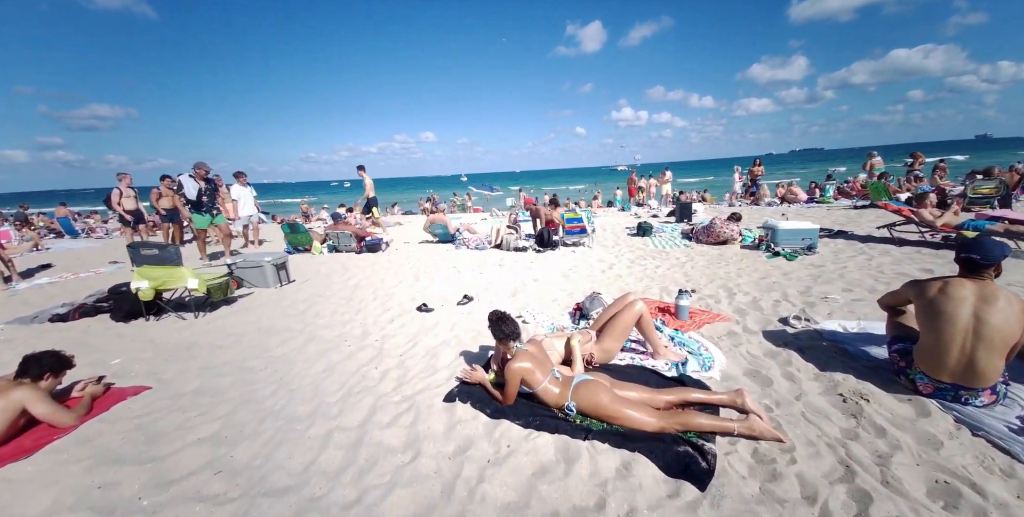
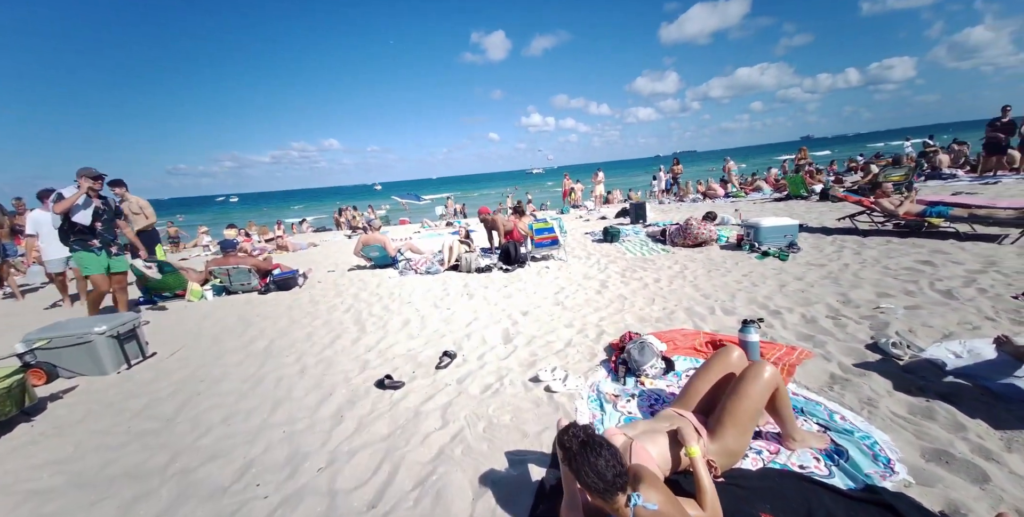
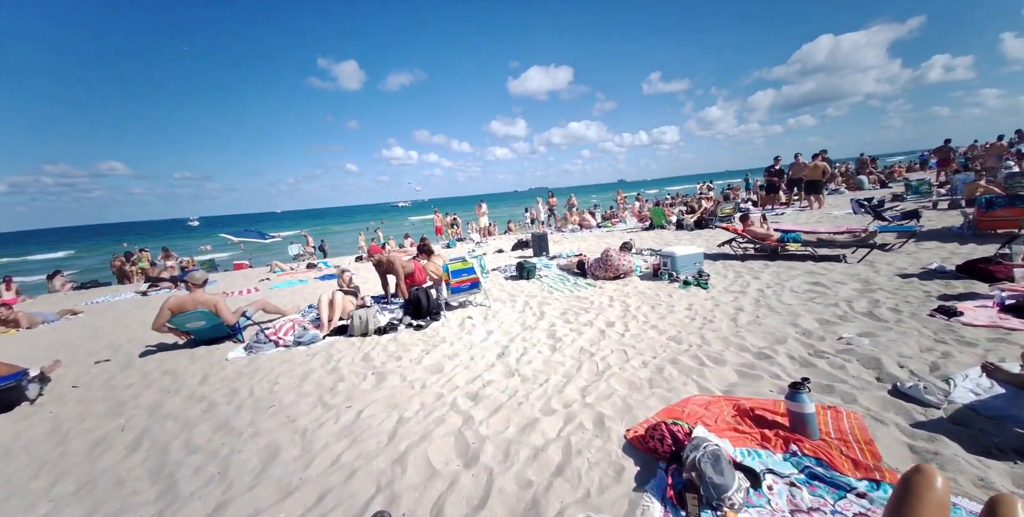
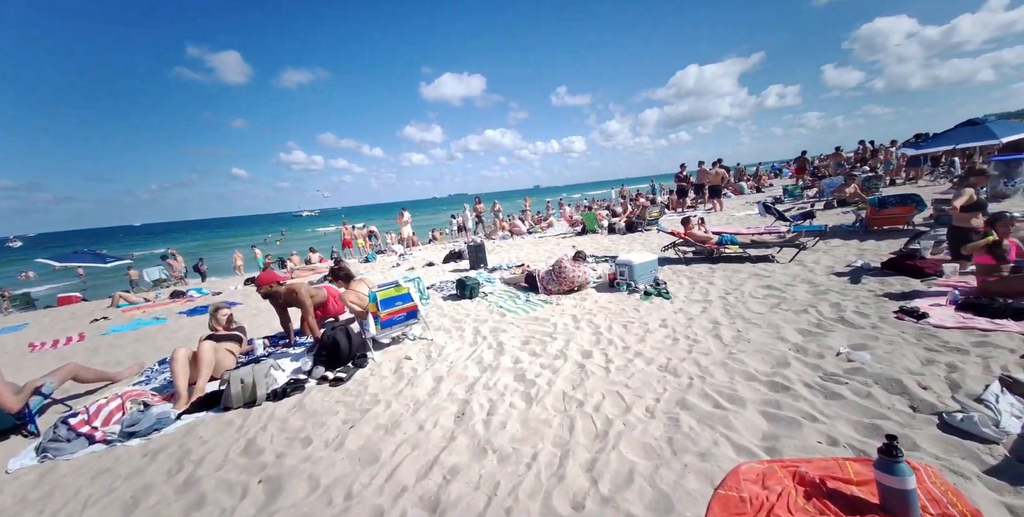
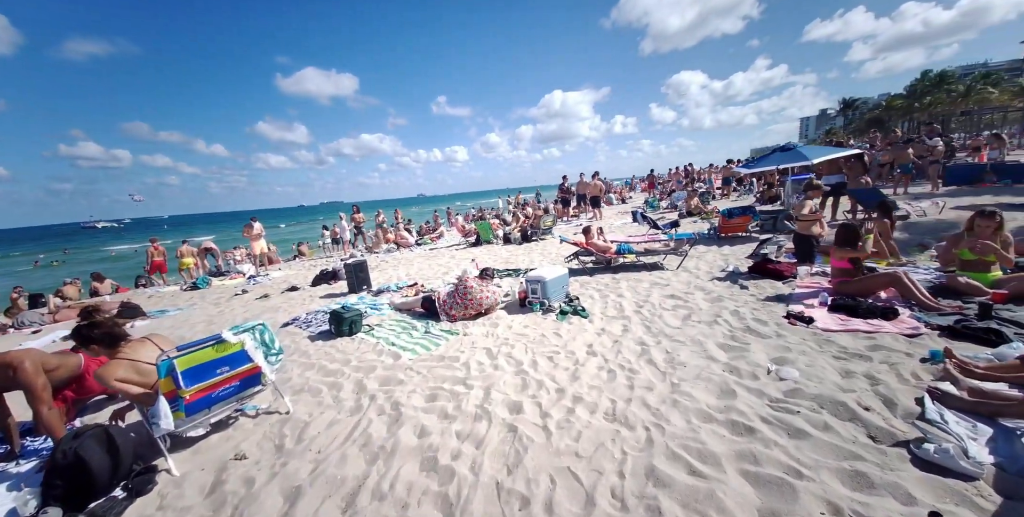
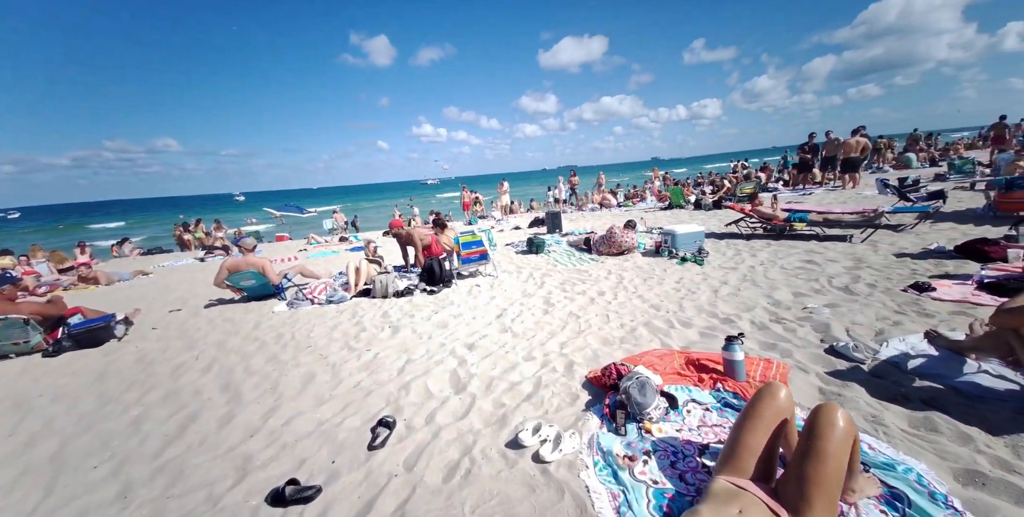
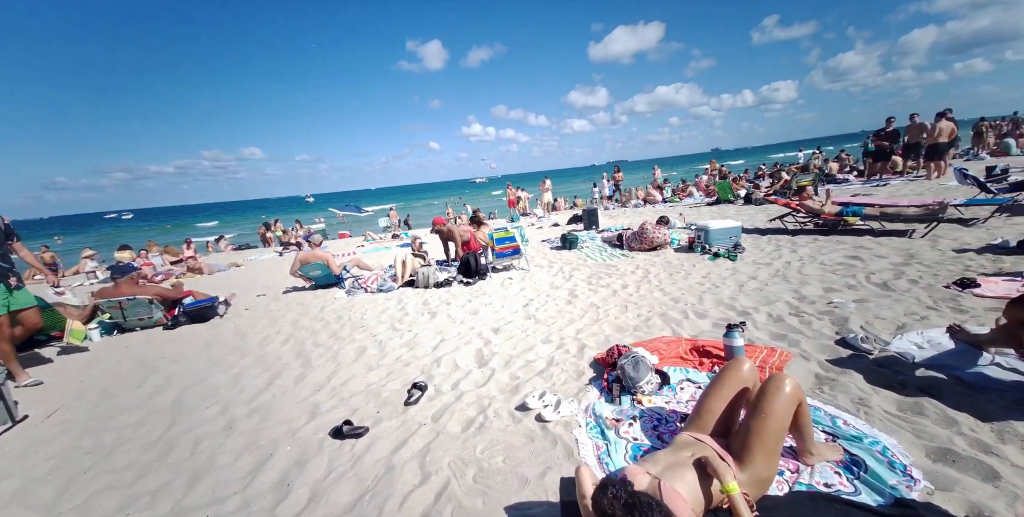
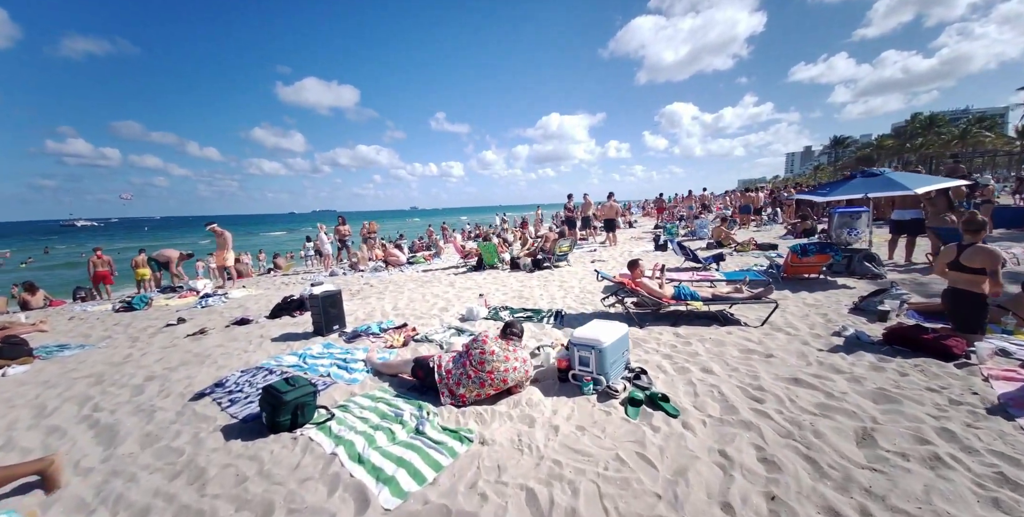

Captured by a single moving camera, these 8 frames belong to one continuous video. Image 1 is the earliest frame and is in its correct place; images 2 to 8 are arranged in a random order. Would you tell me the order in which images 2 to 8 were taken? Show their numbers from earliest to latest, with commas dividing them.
2, 7, 6, 3, 4, 5, 8
